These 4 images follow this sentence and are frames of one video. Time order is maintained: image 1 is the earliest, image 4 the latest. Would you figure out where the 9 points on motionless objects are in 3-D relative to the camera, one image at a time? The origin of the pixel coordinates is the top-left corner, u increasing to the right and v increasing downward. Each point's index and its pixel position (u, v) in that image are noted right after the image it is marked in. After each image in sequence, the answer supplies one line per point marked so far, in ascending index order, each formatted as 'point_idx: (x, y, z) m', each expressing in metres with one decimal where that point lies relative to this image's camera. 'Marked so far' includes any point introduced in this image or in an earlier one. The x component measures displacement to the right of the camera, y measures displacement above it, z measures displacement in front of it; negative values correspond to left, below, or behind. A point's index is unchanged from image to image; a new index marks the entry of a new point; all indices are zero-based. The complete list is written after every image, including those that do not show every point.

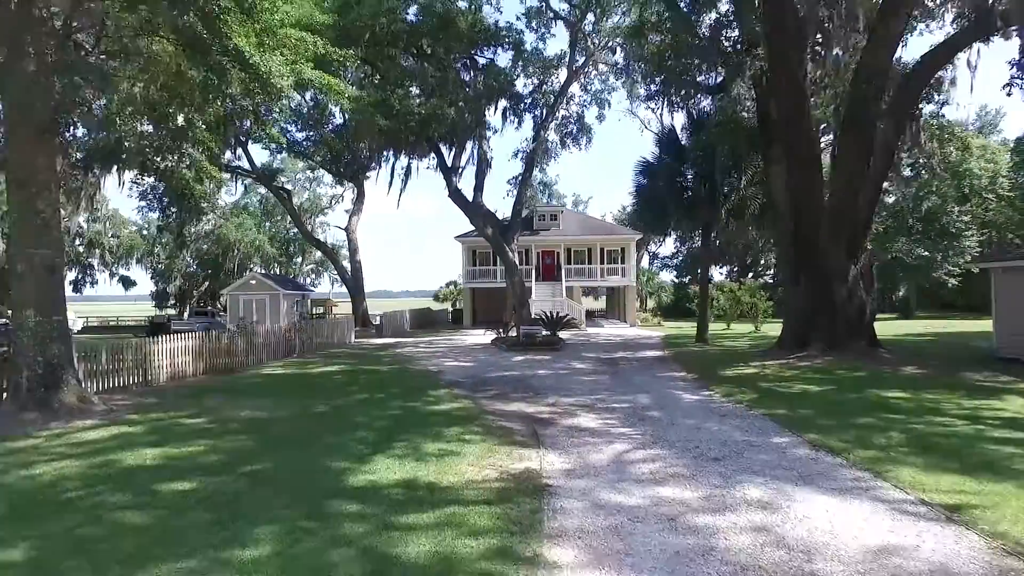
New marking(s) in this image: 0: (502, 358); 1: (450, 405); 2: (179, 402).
0: (-0.3, -2.0, +17.1) m
1: (-1.0, -1.9, +9.9) m
2: (-5.5, -1.9, +10.1) m
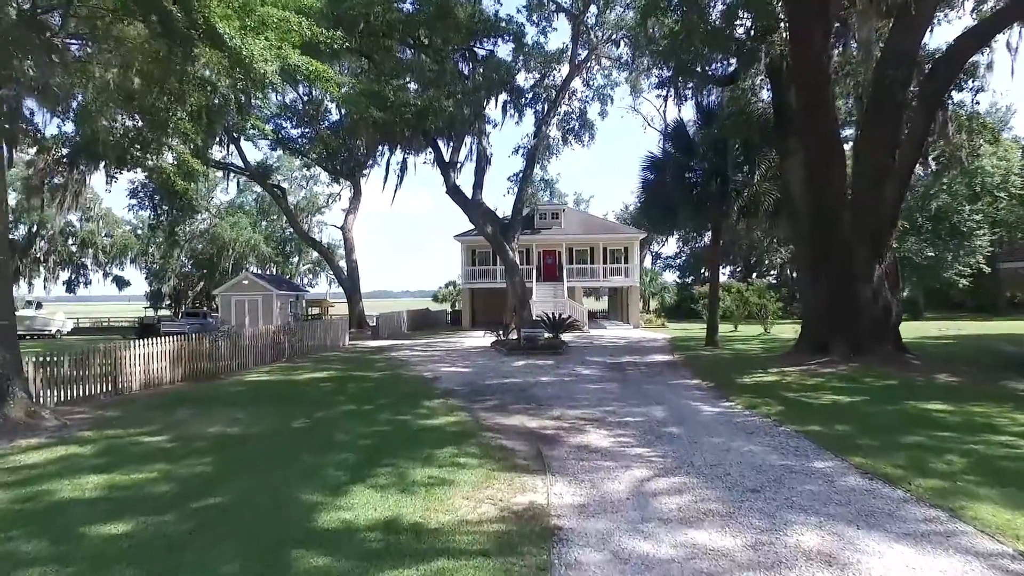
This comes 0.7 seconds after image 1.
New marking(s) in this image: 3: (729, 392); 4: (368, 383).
0: (-0.3, -2.0, +16.2) m
1: (-1.0, -1.9, +8.9) m
2: (-5.5, -1.9, +9.1) m
3: (+3.9, -1.9, +10.9) m
4: (-2.9, -1.9, +12.5) m
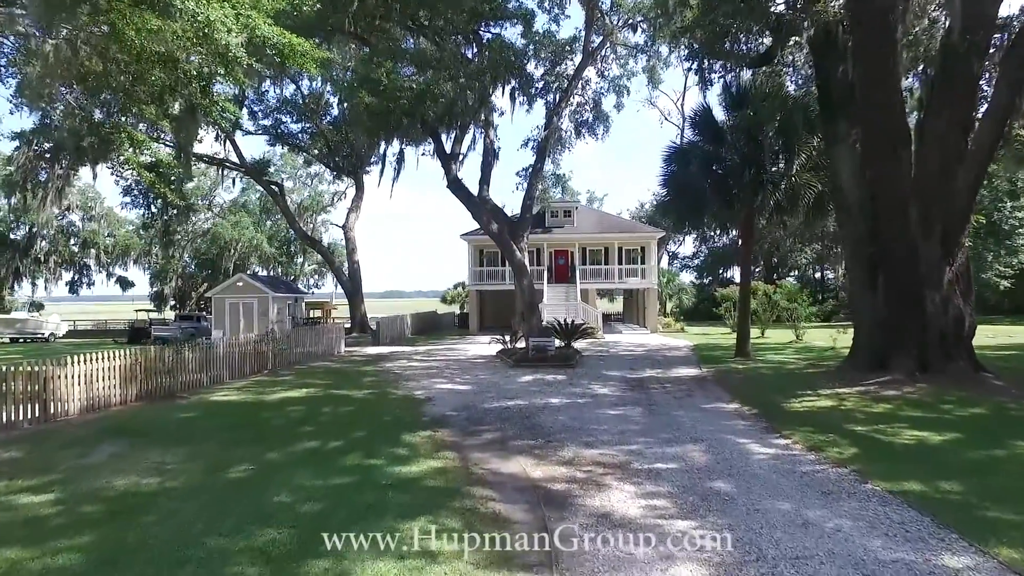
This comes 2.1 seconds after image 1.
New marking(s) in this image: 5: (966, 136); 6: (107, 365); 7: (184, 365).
0: (-0.1, -2.1, +14.3) m
1: (-1.0, -2.0, +7.0) m
2: (-5.5, -2.0, +7.3) m
3: (+3.9, -2.0, +8.9) m
4: (-2.9, -2.1, +10.7) m
5: (+8.6, +2.9, +11.6) m
6: (-7.4, -1.4, +11.2) m
7: (-7.1, -1.7, +13.3) m
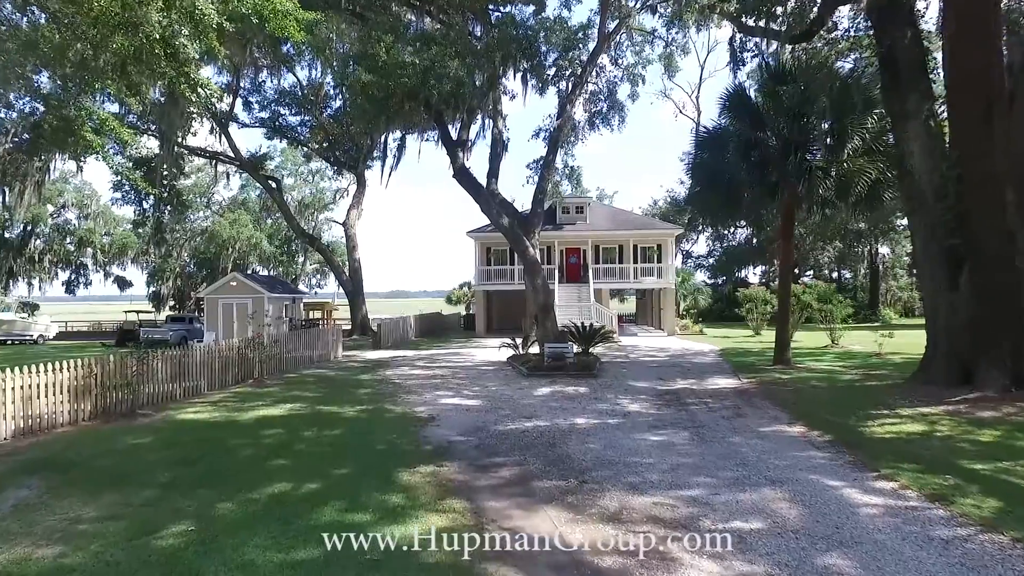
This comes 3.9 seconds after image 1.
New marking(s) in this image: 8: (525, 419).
0: (+0.2, -2.1, +12.5) m
1: (-0.7, -2.0, +5.3) m
2: (-5.2, -2.0, +5.6) m
3: (+4.2, -2.0, +7.1) m
4: (-2.6, -2.0, +8.9) m
5: (+8.9, +2.9, +9.8) m
6: (-7.1, -1.4, +9.5) m
7: (-6.8, -1.7, +11.6) m
8: (+0.2, -2.1, +9.8) m
